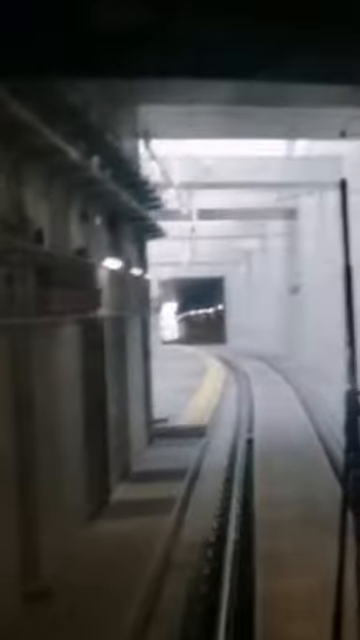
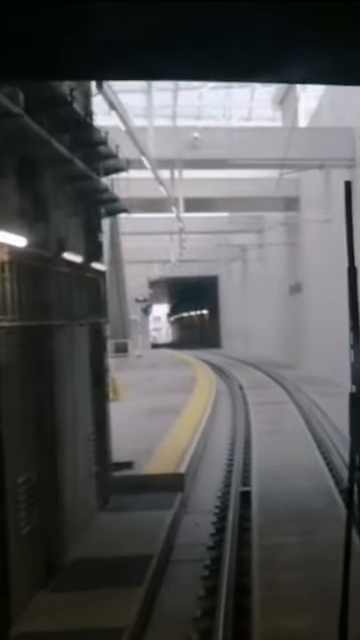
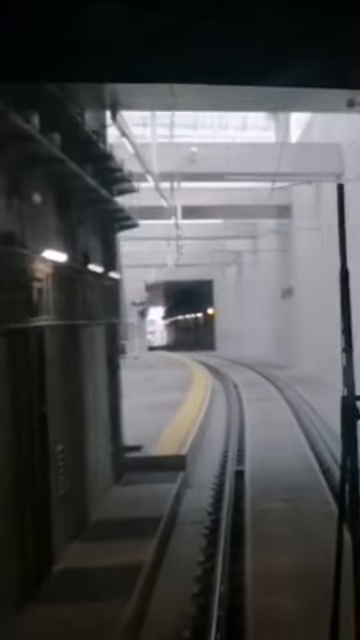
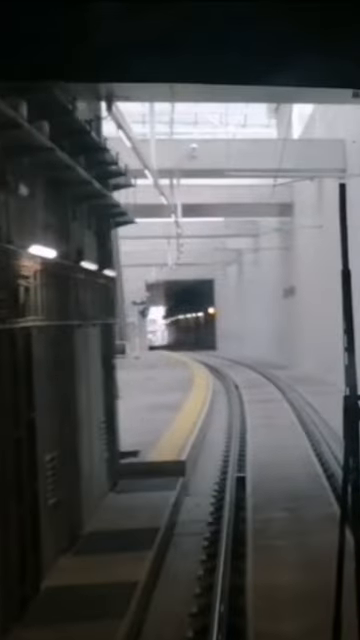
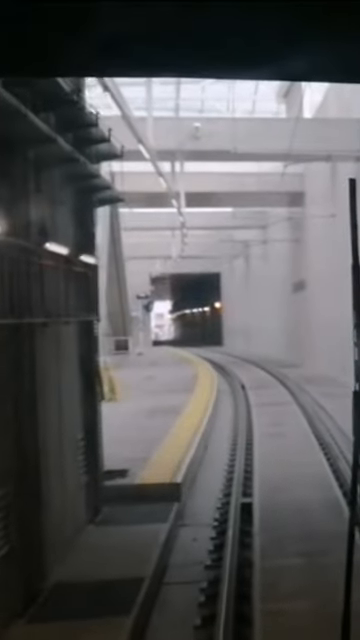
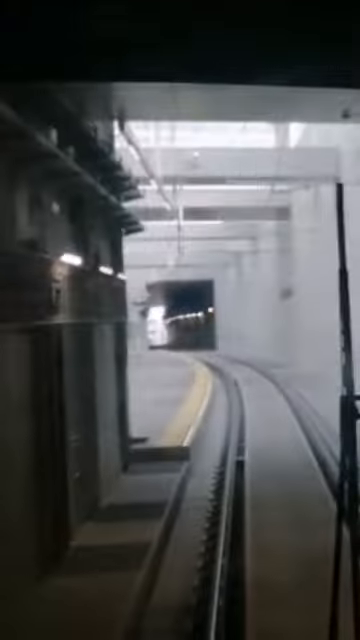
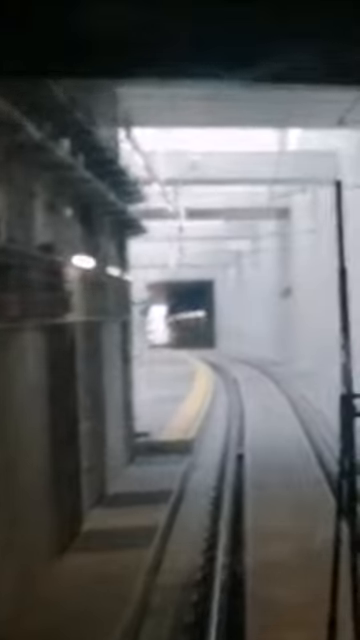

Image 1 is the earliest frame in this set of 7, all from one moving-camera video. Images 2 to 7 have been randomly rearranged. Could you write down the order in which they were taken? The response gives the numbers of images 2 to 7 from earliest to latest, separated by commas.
7, 6, 3, 4, 2, 5
